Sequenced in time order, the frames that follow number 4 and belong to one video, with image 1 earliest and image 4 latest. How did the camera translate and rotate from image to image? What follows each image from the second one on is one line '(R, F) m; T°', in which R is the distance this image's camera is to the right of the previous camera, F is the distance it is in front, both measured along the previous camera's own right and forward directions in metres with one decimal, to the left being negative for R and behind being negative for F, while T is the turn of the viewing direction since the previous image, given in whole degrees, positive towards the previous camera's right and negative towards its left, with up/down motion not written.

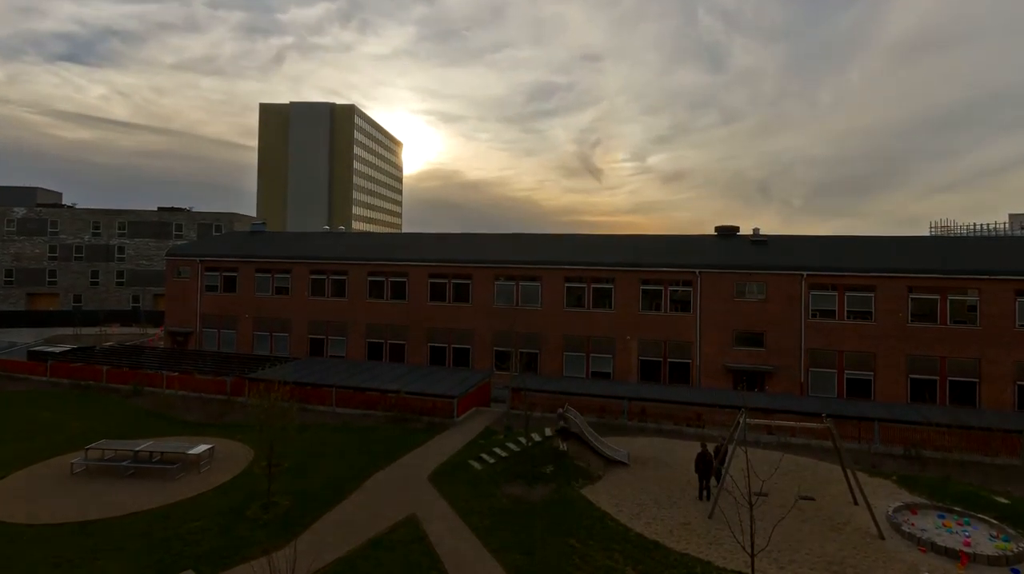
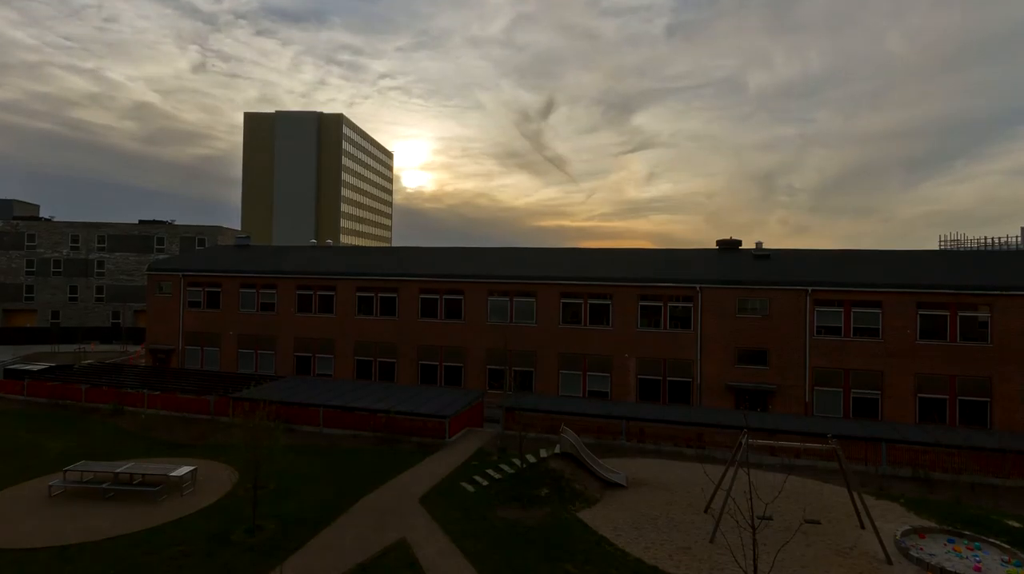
(0.0, +0.8) m; +1°
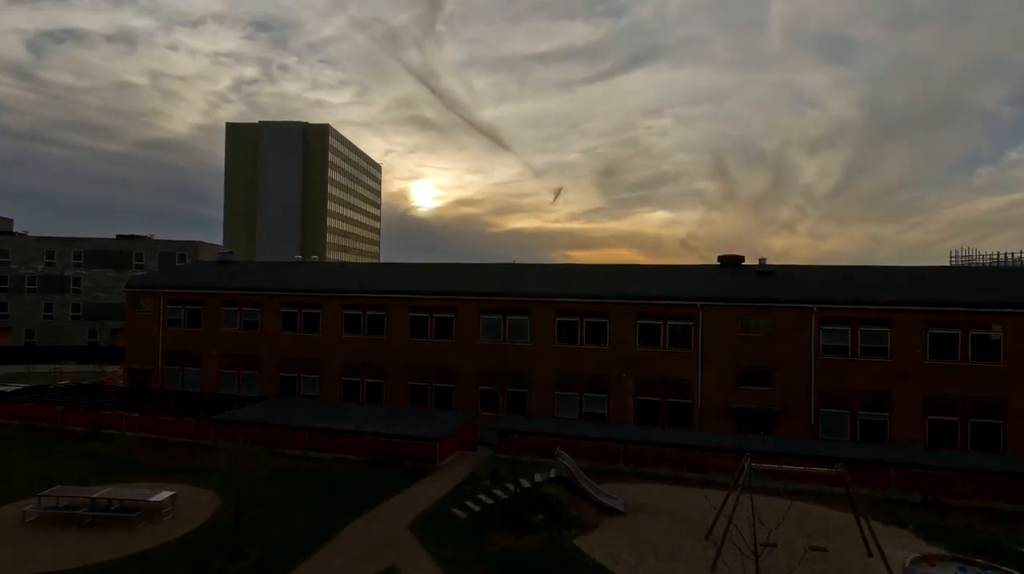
(0.0, +0.9) m; +1°
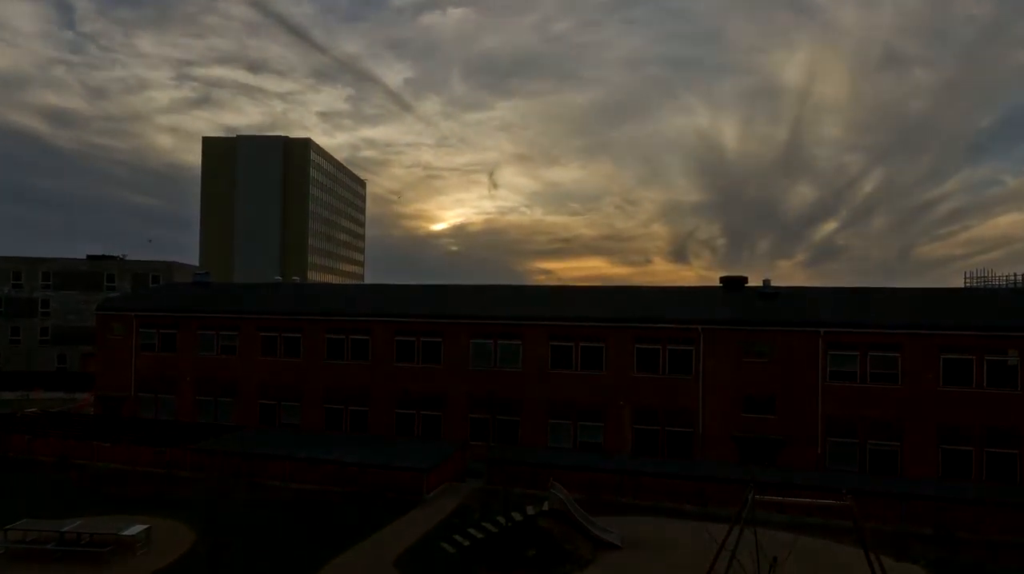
(0.0, +1.0) m; +1°
